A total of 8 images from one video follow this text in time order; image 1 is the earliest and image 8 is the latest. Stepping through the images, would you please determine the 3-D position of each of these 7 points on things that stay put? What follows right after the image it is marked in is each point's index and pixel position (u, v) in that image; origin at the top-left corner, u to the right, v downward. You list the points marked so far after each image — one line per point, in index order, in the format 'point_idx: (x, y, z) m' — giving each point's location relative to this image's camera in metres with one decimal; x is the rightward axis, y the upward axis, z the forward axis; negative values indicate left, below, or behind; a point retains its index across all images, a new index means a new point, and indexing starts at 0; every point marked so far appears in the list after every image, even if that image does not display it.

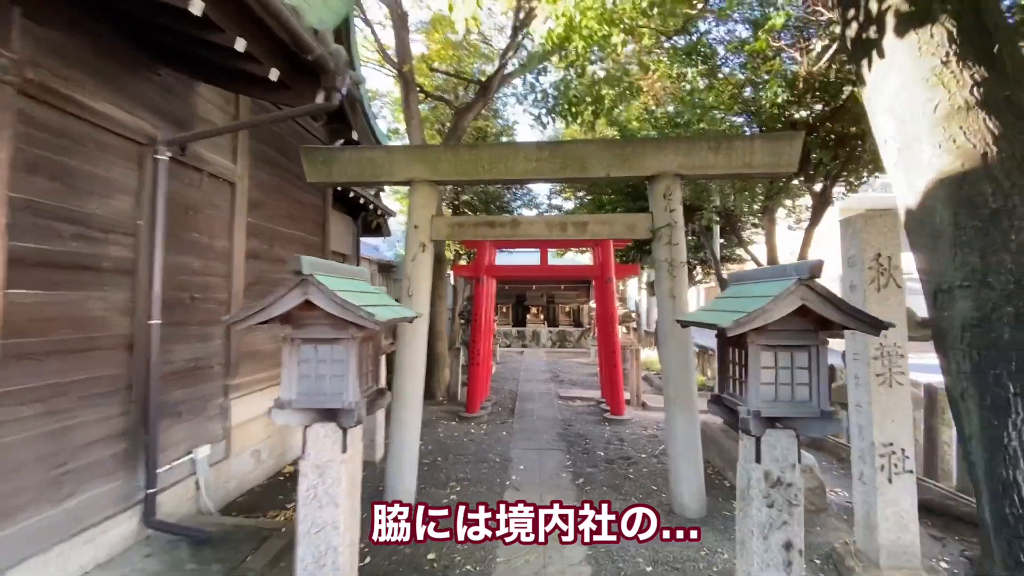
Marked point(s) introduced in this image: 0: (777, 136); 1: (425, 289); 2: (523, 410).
0: (+2.3, +1.3, +4.3) m
1: (-0.8, 0.0, +4.7) m
2: (+0.2, -2.2, +8.5) m
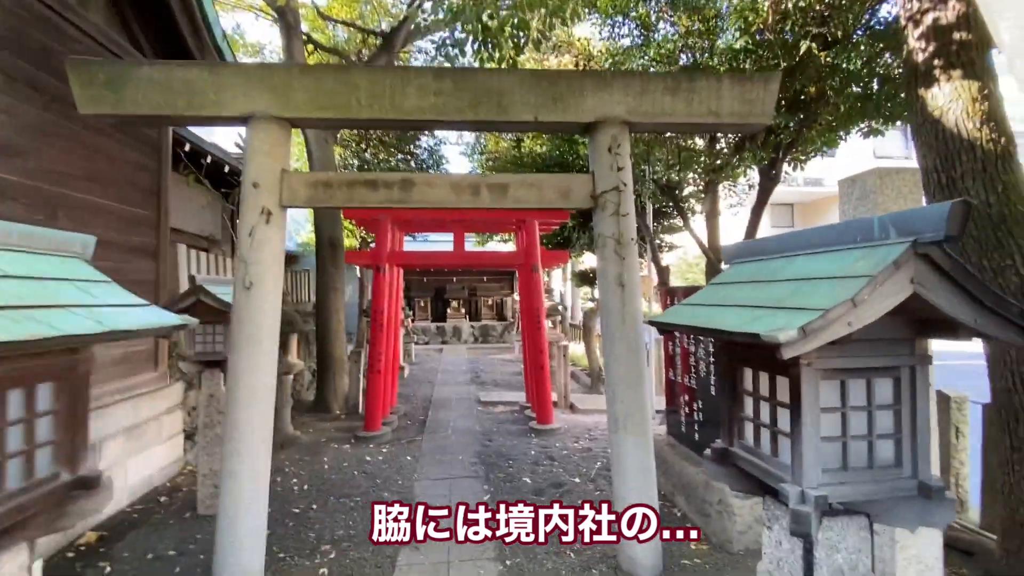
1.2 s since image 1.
0: (+1.6, +1.4, +3.3) m
1: (-1.6, +0.1, +3.3) m
2: (-1.1, -2.0, +7.2) m
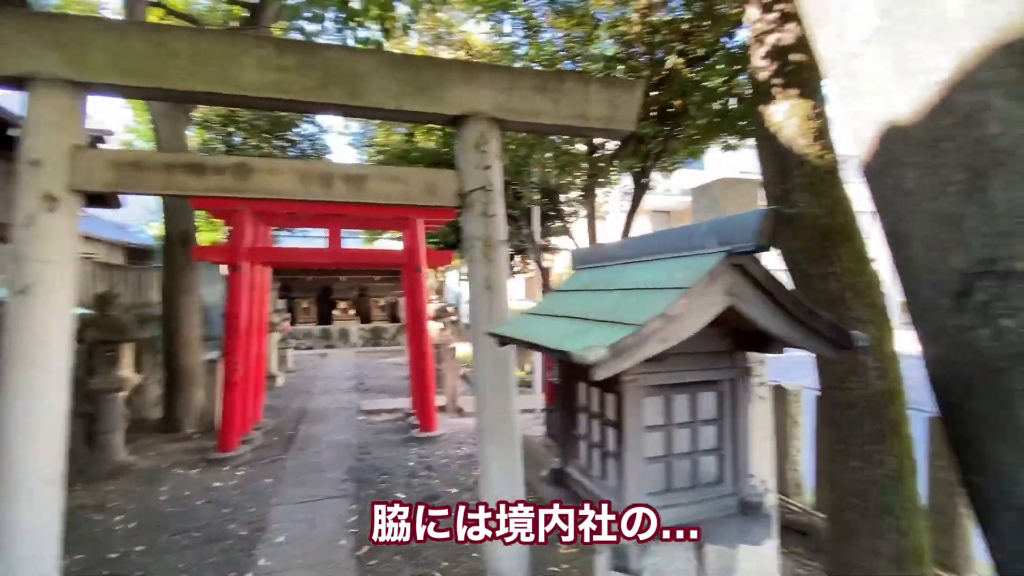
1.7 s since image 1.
0: (+0.7, +1.4, +3.3) m
1: (-2.4, +0.1, +2.6) m
2: (-2.8, -2.0, +6.6) m
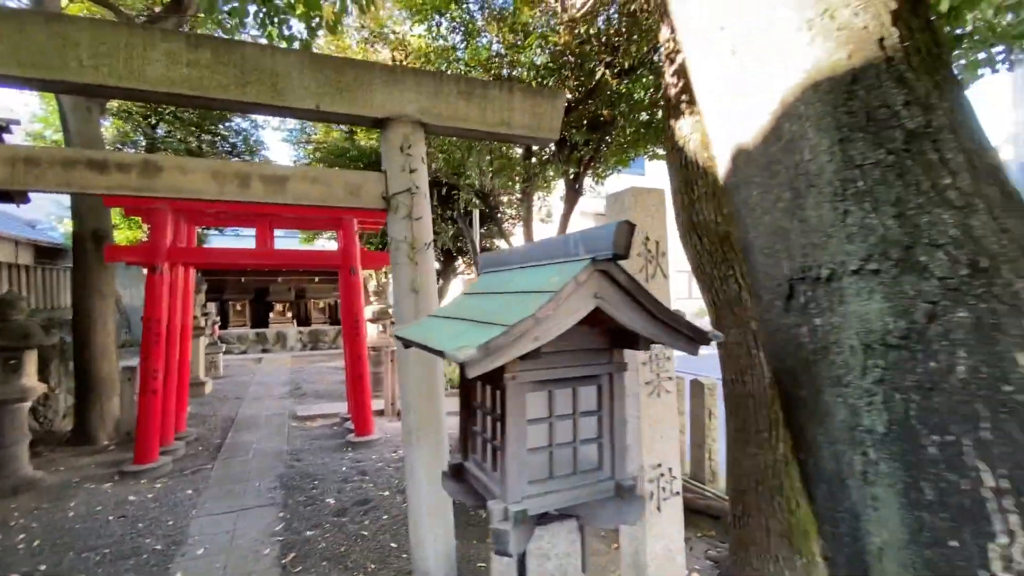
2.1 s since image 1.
0: (+0.2, +1.4, +3.4) m
1: (-2.8, +0.1, +2.4) m
2: (-3.6, -2.1, +6.3) m
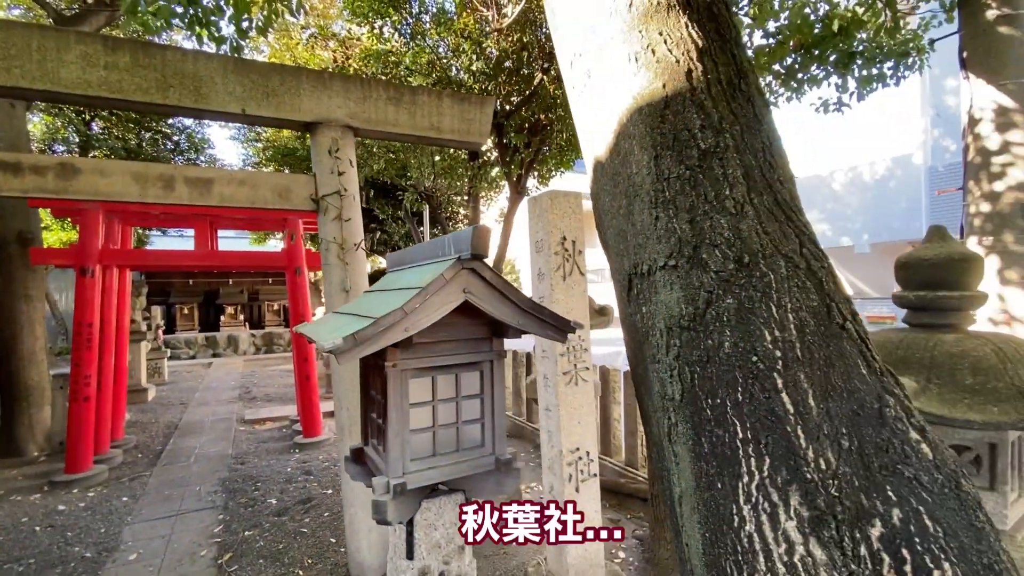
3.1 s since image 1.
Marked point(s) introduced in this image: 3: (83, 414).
0: (-0.3, +1.4, +3.6) m
1: (-3.3, 0.0, +2.4) m
2: (-4.3, -2.1, +6.2) m
3: (-4.7, -1.4, +5.3) m
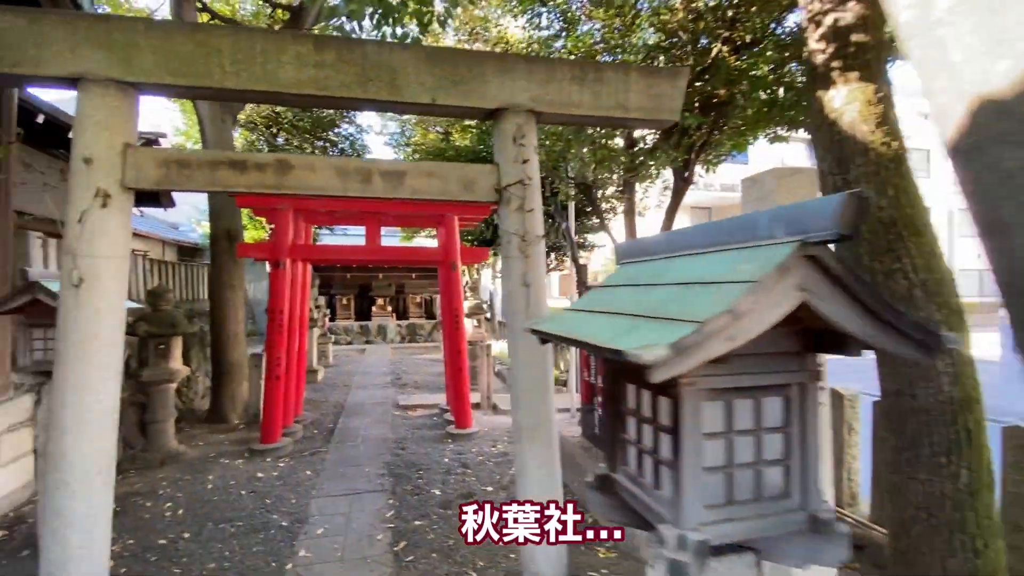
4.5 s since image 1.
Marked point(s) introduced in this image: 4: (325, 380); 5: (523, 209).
0: (+1.0, +1.4, +3.2) m
1: (-2.2, +0.1, +2.7) m
2: (-2.3, -2.0, +6.7) m
3: (-2.9, -1.3, +6.0) m
4: (-3.9, -1.9, +10.1) m
5: (+0.1, +0.5, +3.0) m
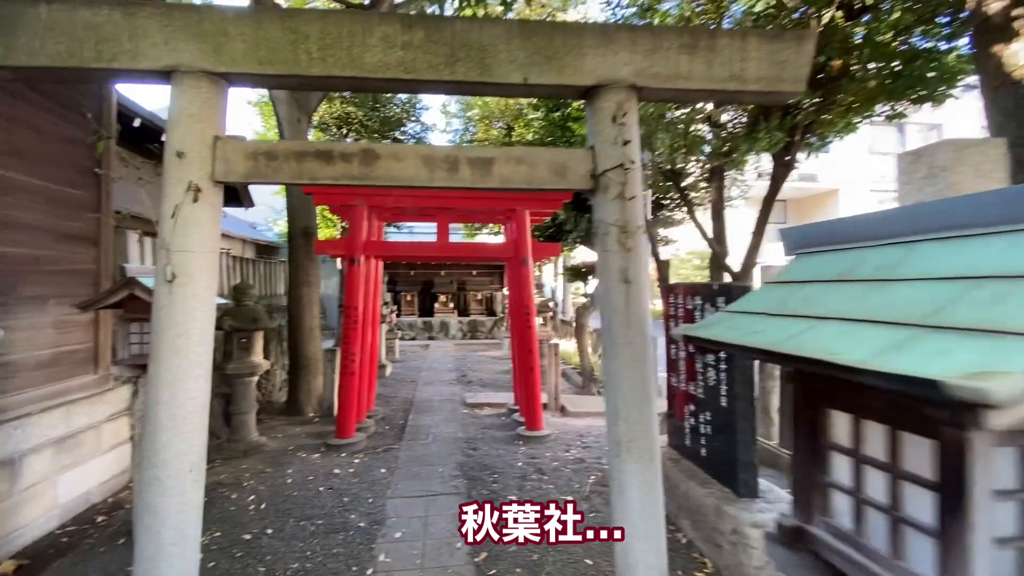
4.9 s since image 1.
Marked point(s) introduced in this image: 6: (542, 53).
0: (+1.5, +1.4, +2.7) m
1: (-1.7, +0.1, +2.7) m
2: (-1.3, -1.9, +6.7) m
3: (-2.0, -1.2, +6.0) m
4: (-2.5, -1.8, +10.2) m
5: (+0.6, +0.5, +2.7) m
6: (+0.2, +1.3, +2.7) m
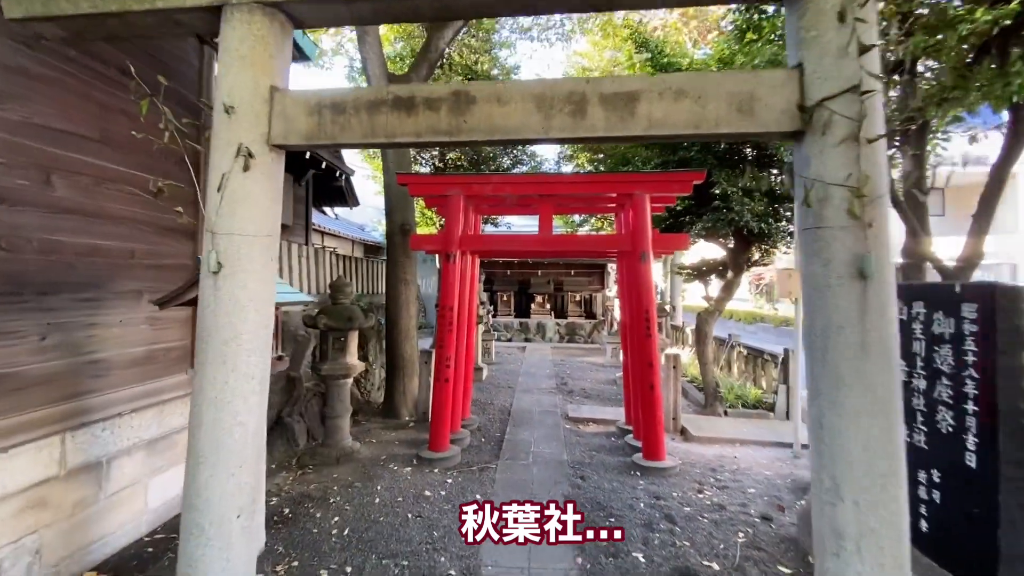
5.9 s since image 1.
0: (+2.1, +1.4, +1.5) m
1: (-1.1, +0.2, +2.1) m
2: (0.0, -1.9, +5.9) m
3: (-0.8, -1.2, +5.4) m
4: (-0.5, -1.8, +9.6) m
5: (+1.2, +0.5, +1.7) m
6: (+0.7, +1.3, +1.7) m
